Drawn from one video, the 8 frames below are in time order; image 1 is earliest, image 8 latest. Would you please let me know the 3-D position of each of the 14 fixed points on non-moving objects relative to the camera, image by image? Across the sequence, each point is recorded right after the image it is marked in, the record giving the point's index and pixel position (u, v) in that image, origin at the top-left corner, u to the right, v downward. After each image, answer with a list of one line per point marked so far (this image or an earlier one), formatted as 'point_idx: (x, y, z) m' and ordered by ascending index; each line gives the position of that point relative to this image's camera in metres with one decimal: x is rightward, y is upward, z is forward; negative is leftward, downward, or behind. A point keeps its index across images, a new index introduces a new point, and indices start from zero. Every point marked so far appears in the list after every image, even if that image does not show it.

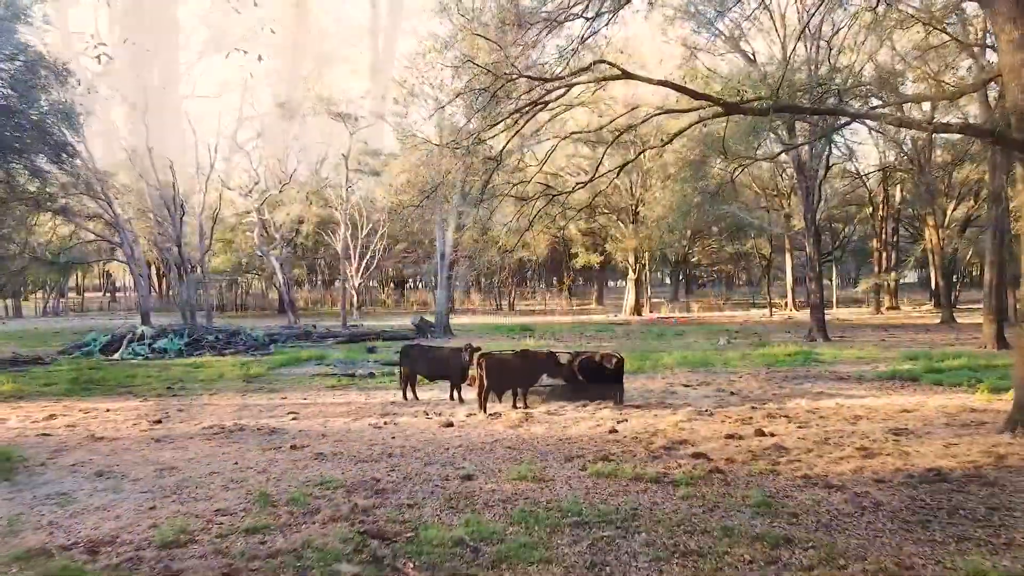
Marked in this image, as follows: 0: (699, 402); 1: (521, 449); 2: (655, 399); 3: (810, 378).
0: (+1.9, -1.2, +8.3) m
1: (+0.1, -1.2, +6.1) m
2: (+1.5, -1.2, +8.7) m
3: (+3.8, -1.1, +10.3) m
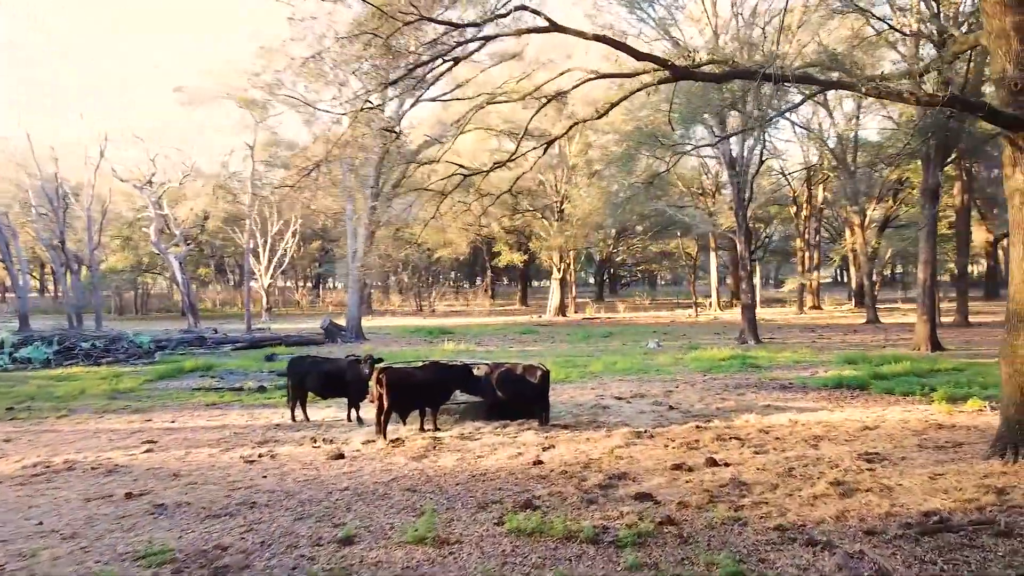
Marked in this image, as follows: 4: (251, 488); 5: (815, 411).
0: (+1.1, -1.2, +7.3) m
1: (-0.5, -1.2, +4.9) m
2: (+0.7, -1.2, +7.6) m
3: (+2.8, -1.2, +9.4) m
4: (-1.6, -1.2, +5.0) m
5: (+2.8, -1.2, +7.6) m
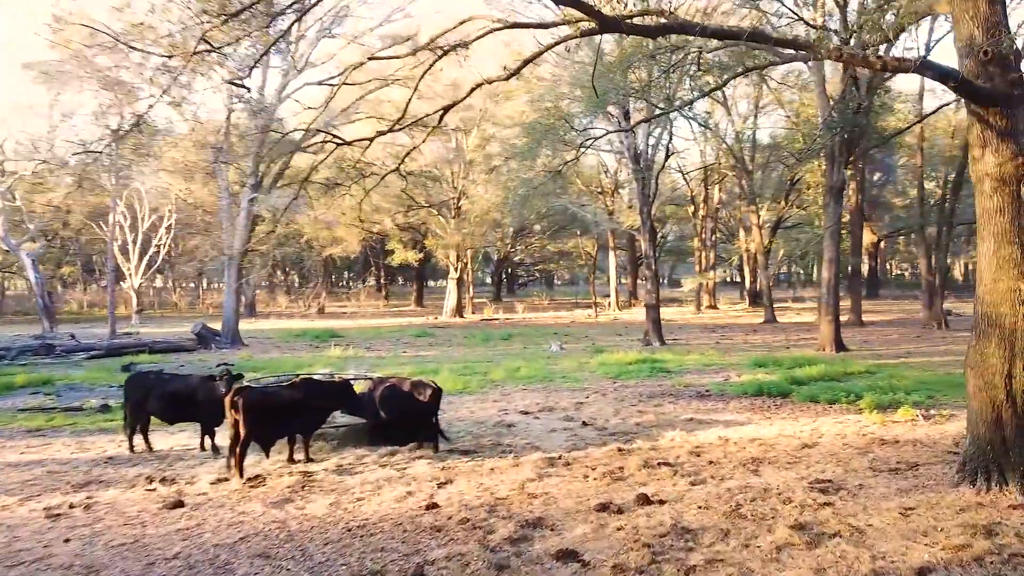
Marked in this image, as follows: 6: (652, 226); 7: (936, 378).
0: (+0.3, -1.2, +6.3) m
1: (-1.1, -1.2, +3.7) m
2: (-0.2, -1.2, +6.5) m
3: (+1.7, -1.2, +8.6) m
4: (-2.1, -1.2, +3.7) m
5: (+1.9, -1.2, +6.8) m
6: (+2.8, +1.2, +16.3) m
7: (+5.2, -1.1, +10.1) m
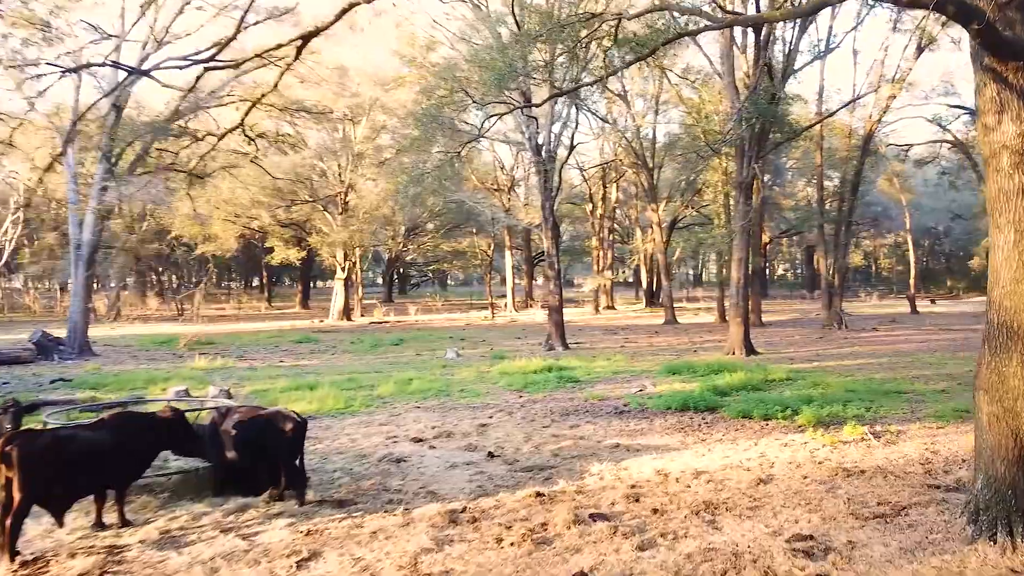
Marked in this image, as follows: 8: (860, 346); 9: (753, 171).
0: (-0.4, -1.2, +5.0) m
1: (-1.4, -1.3, +2.3) m
2: (-0.9, -1.2, +5.2) m
3: (+0.7, -1.2, +7.5) m
4: (-2.5, -1.3, +2.1) m
5: (+1.2, -1.2, +5.7) m
6: (+0.8, +1.2, +15.3) m
7: (+4.0, -1.1, +9.5) m
8: (+6.3, -1.1, +14.8) m
9: (+4.0, +1.9, +13.4) m
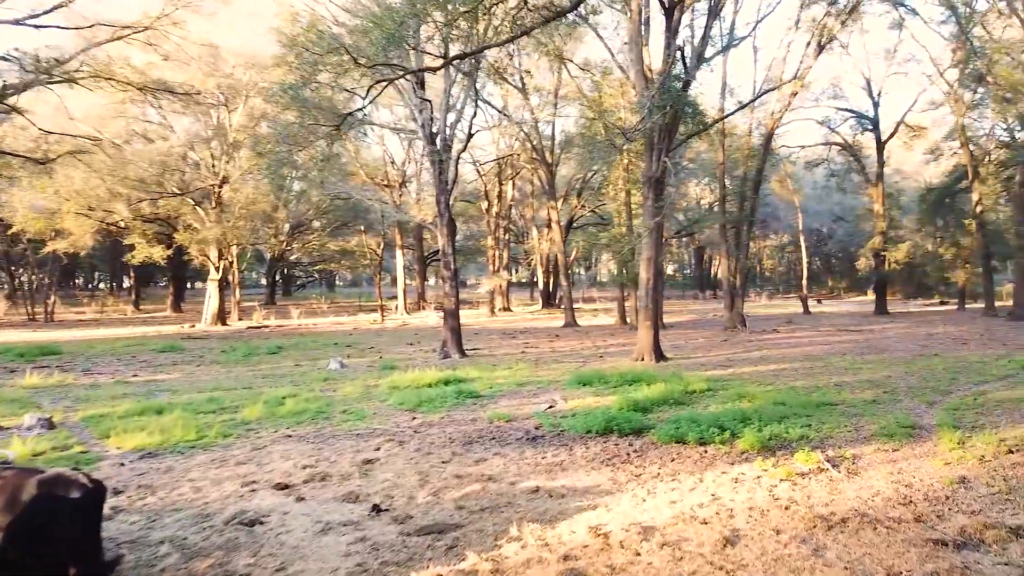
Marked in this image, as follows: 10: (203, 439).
0: (-0.9, -1.2, +3.6) m
1: (-1.5, -1.3, +0.8) m
2: (-1.4, -1.2, +3.8) m
3: (-0.2, -1.2, +6.3) m
4: (-2.6, -1.3, +0.5) m
5: (+0.6, -1.2, +4.6) m
6: (-1.1, +1.2, +14.0) m
7: (+2.9, -1.2, +8.7) m
8: (+4.5, -1.1, +14.3) m
9: (+2.3, +1.9, +12.6) m
10: (-2.6, -1.3, +6.8) m
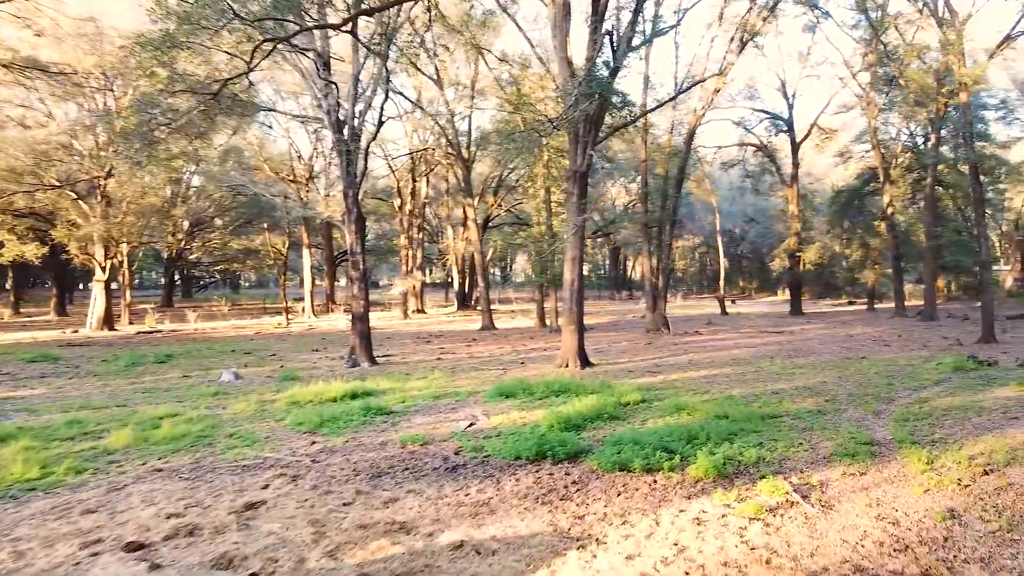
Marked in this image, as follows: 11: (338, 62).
0: (-1.1, -1.3, +2.6) m
1: (-1.5, -1.3, -0.3) m
2: (-1.7, -1.3, +2.7) m
3: (-0.7, -1.2, +5.3) m
4: (-2.5, -1.3, -0.7) m
5: (+0.2, -1.2, +3.7) m
6: (-2.4, +1.2, +12.9) m
7: (+2.1, -1.2, +8.0) m
8: (+3.1, -1.1, +13.8) m
9: (+1.1, +1.9, +11.9) m
10: (-3.1, -1.3, +5.5) m
11: (-2.9, +3.7, +13.5) m
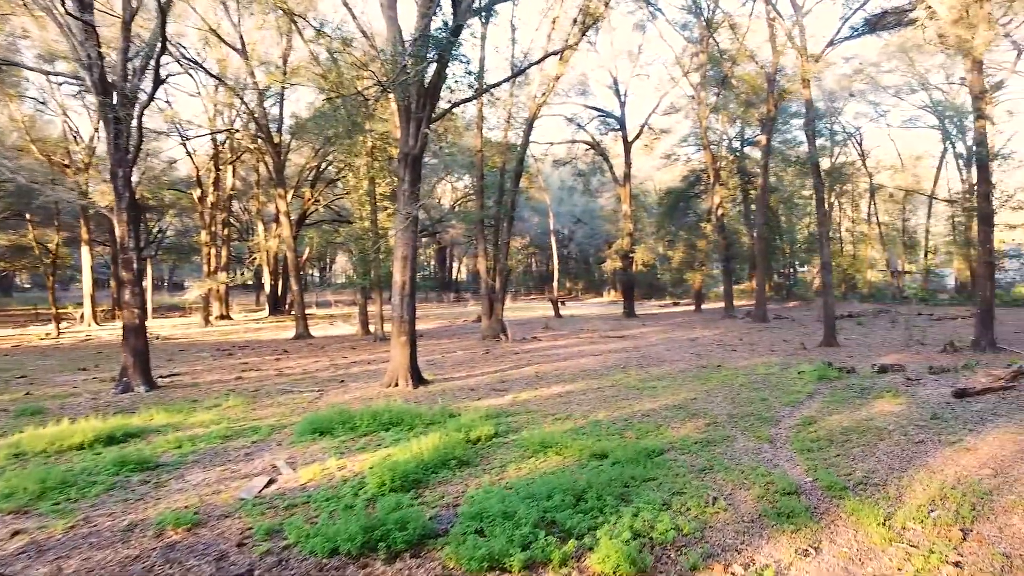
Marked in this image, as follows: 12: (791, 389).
0: (-1.3, -1.3, +0.5) m
1: (-1.0, -1.3, -2.4) m
2: (-1.9, -1.3, +0.4) m
3: (-1.5, -1.3, +3.2) m
4: (-1.9, -1.4, -3.0) m
5: (-0.2, -1.2, +1.9) m
6: (-4.8, +1.1, +10.3) m
7: (+0.7, -1.2, +6.5) m
8: (+0.4, -1.2, +12.3) m
9: (-1.1, +1.8, +10.0) m
10: (-3.9, -1.3, +2.9) m
11: (-5.4, +3.7, +10.8) m
12: (+3.2, -1.2, +9.4) m
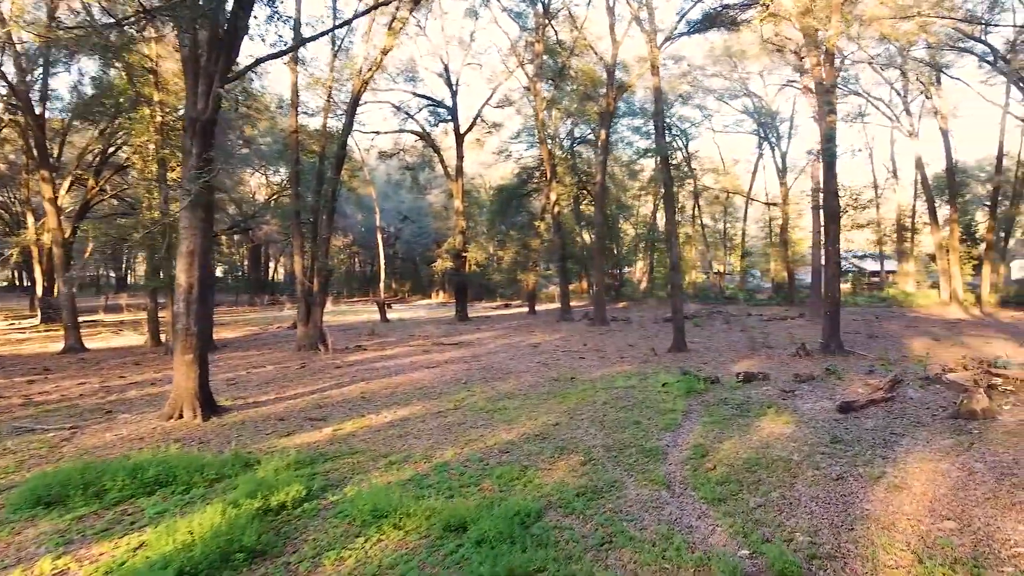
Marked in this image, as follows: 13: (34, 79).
0: (-1.0, -1.3, -1.5) m
1: (-0.1, -1.4, -4.2) m
2: (-1.6, -1.3, -1.7) m
3: (-1.8, -1.3, +1.1) m
4: (-0.9, -1.4, -5.0) m
5: (-0.3, -1.3, +0.1) m
6: (-6.5, +1.1, +7.3) m
7: (-0.4, -1.2, +4.8) m
8: (-1.9, -1.2, +10.4) m
9: (-2.9, +1.8, +7.9) m
10: (-4.1, -1.4, +0.3) m
11: (-7.2, +3.6, +7.7) m
12: (+1.5, -1.2, +8.1) m
13: (-10.2, +4.4, +17.4) m
